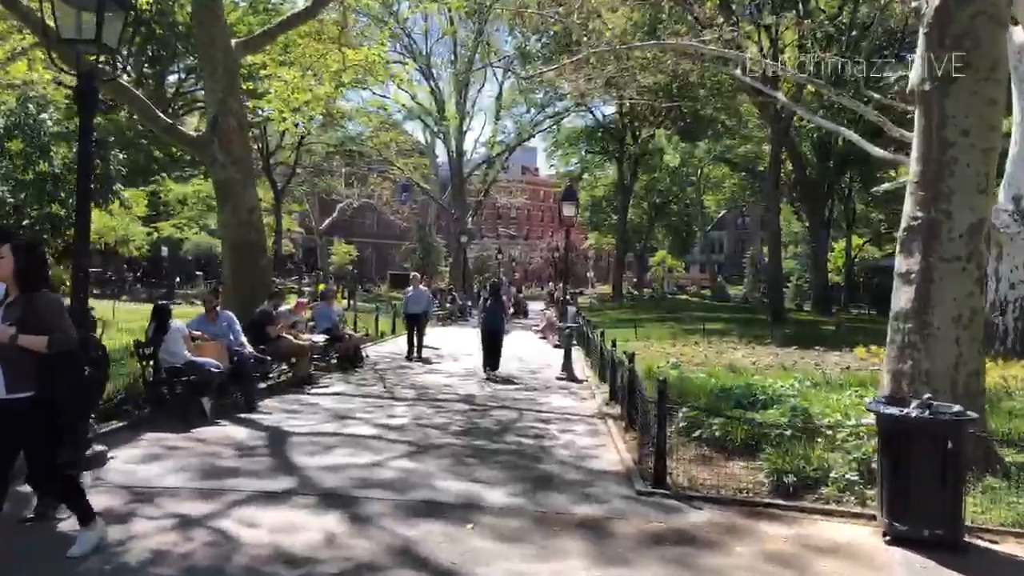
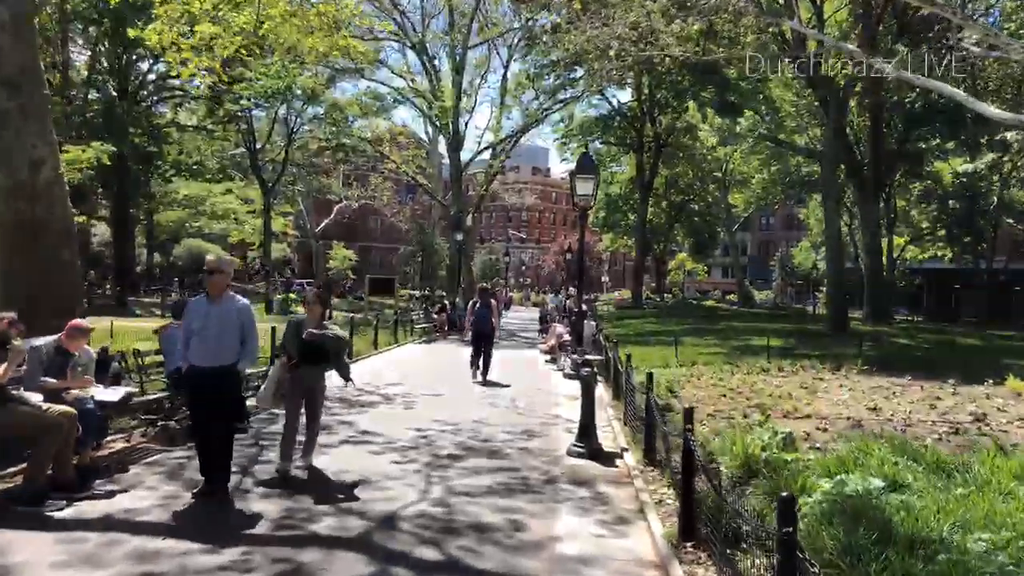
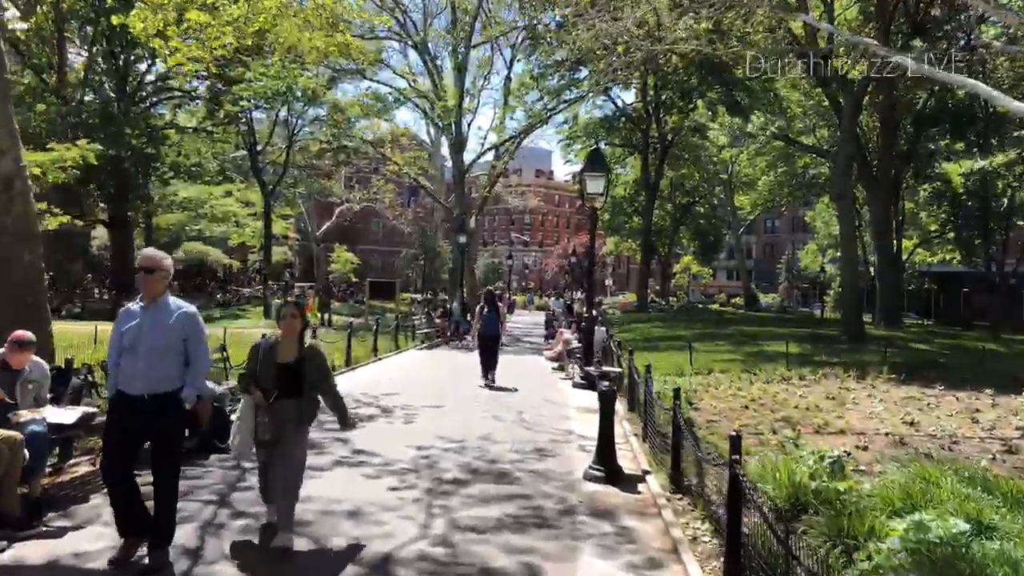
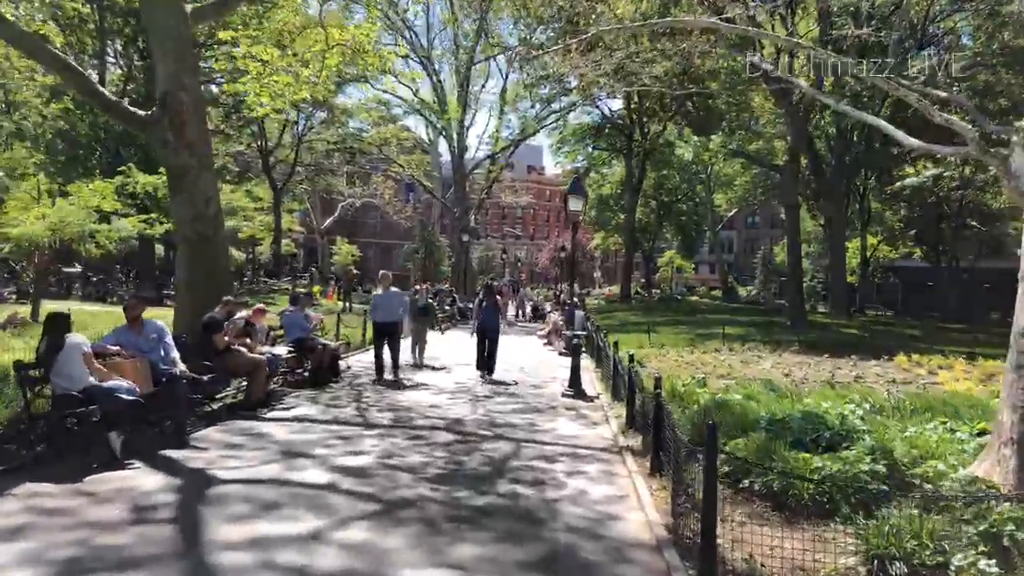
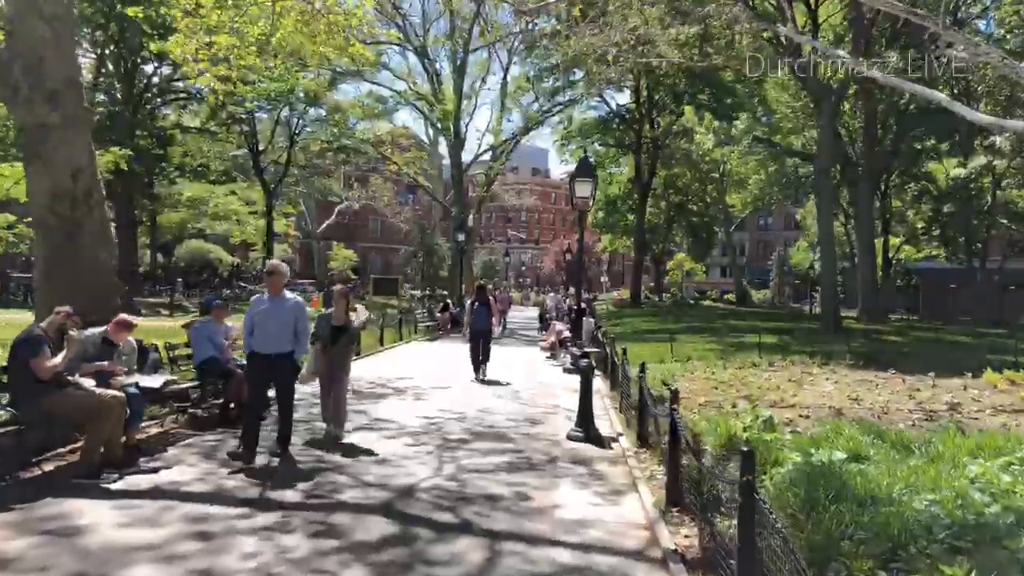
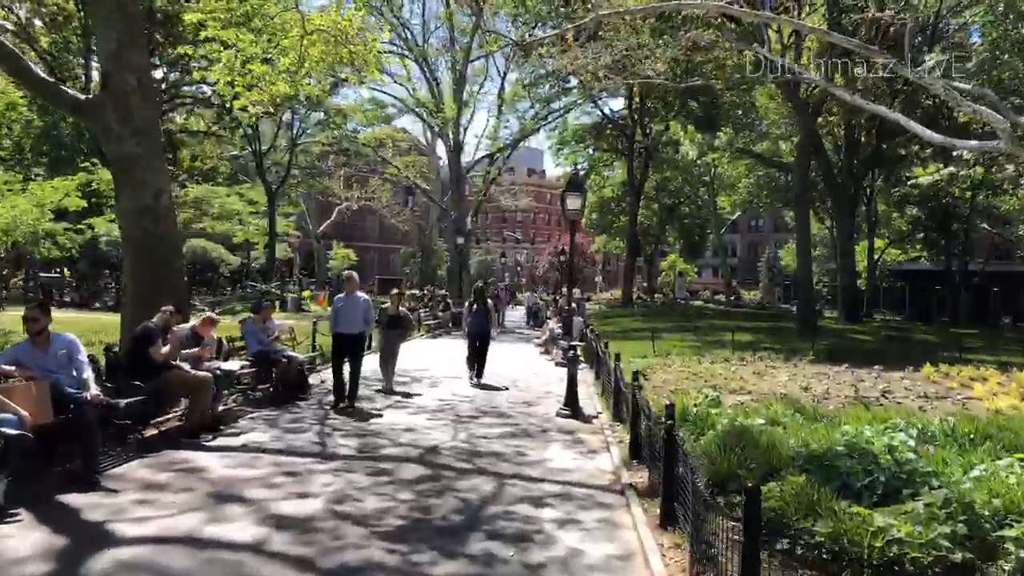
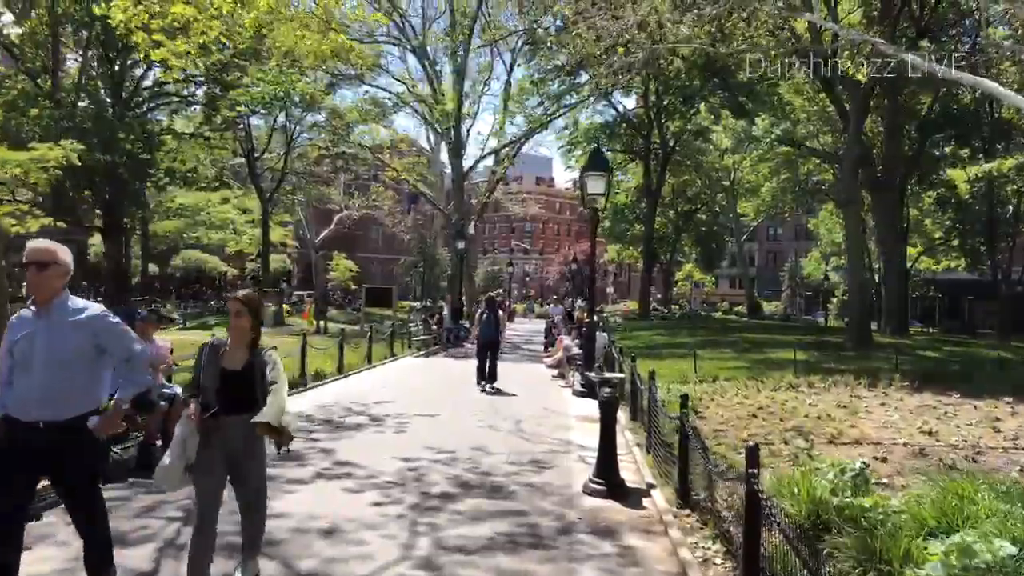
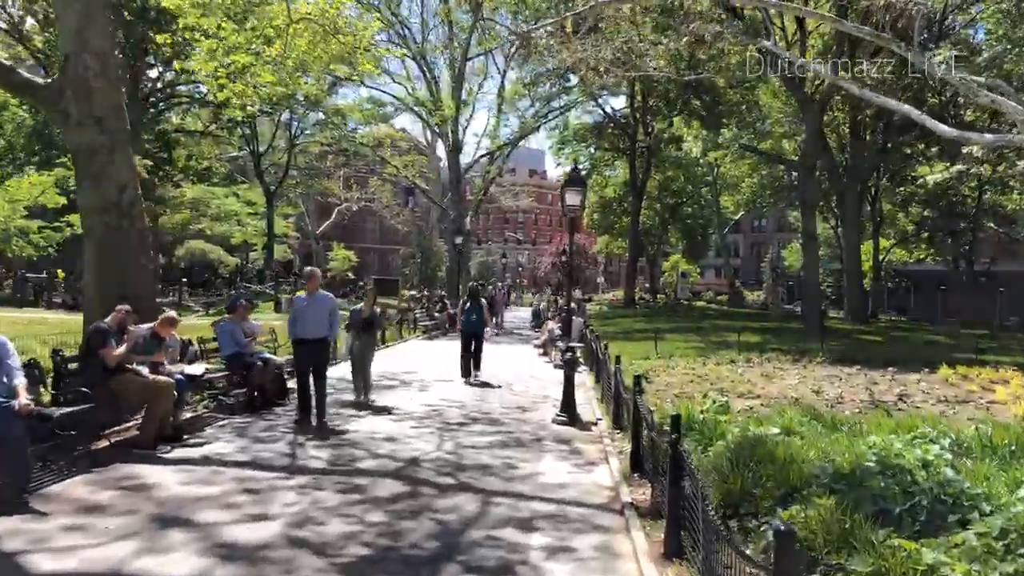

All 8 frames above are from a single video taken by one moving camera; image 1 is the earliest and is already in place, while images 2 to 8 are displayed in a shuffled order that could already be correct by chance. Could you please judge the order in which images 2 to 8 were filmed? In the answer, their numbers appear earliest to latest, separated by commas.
4, 6, 8, 5, 2, 3, 7
